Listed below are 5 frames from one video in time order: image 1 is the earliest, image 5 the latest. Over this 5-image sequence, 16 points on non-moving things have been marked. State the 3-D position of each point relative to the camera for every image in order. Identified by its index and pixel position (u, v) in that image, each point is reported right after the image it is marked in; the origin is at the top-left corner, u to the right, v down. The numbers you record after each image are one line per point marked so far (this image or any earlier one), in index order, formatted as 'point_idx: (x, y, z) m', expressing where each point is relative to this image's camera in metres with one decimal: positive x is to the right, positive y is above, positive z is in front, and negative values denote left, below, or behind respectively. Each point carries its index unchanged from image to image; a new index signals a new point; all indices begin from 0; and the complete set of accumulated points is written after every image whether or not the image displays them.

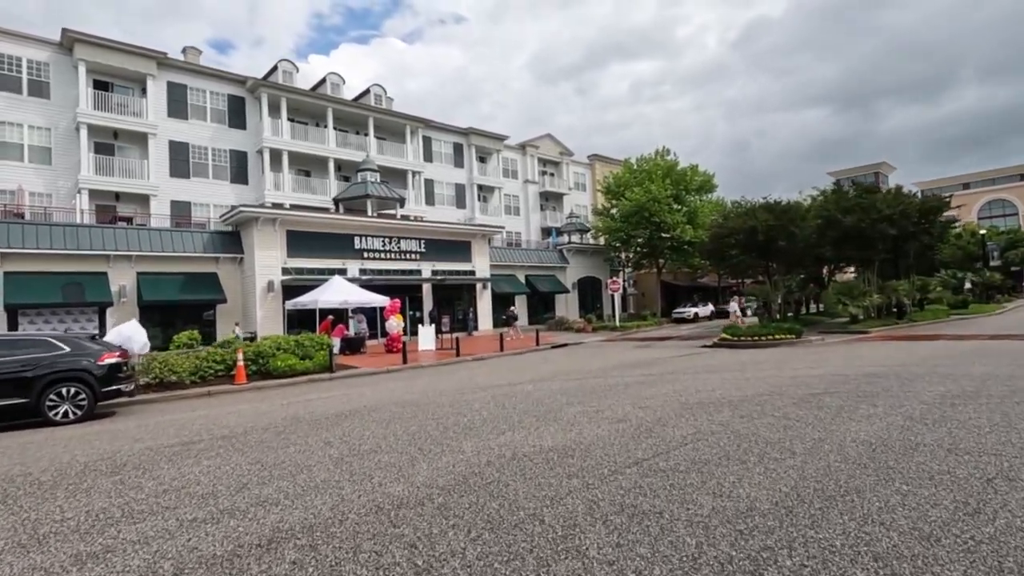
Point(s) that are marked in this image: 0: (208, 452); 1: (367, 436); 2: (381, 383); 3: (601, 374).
0: (-3.6, -1.9, +6.4) m
1: (-1.8, -1.8, +6.6) m
2: (-3.2, -2.3, +13.2) m
3: (+1.9, -1.9, +11.7) m
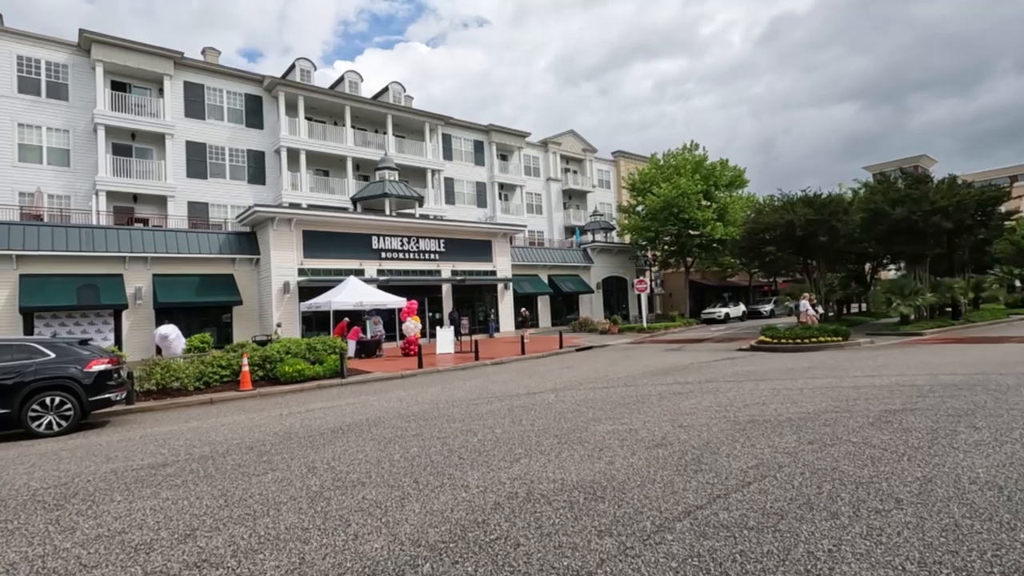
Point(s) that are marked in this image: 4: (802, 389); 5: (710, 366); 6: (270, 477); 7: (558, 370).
0: (-3.4, -1.9, +5.5) m
1: (-1.6, -1.8, +5.6) m
2: (-2.8, -2.3, +12.3) m
3: (+2.3, -1.8, +10.6) m
4: (+4.5, -1.6, +8.3) m
5: (+4.7, -1.9, +12.9) m
6: (-2.4, -1.9, +5.3) m
7: (+1.2, -2.2, +14.2) m
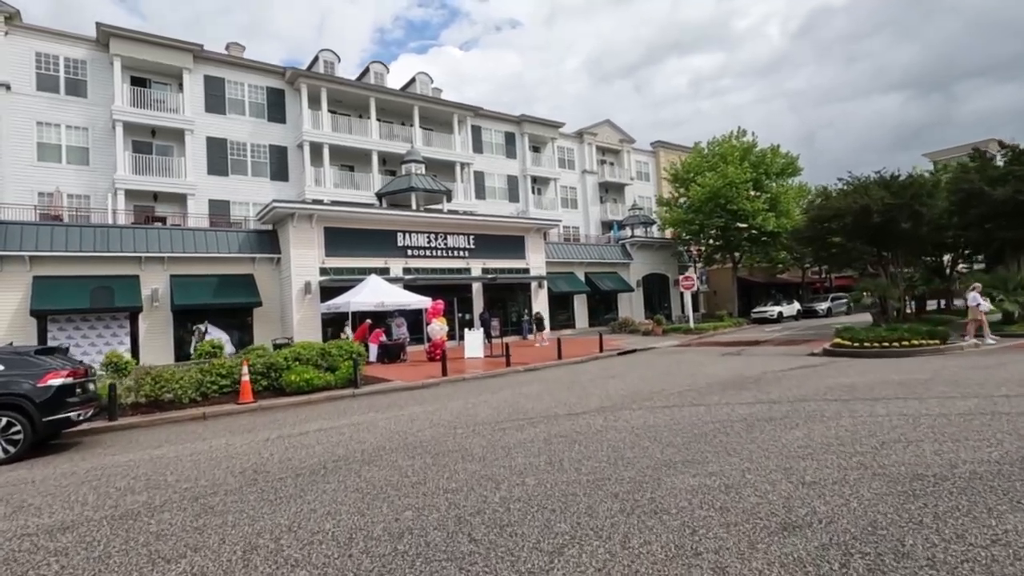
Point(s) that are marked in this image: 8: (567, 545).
0: (-3.2, -1.9, +3.7) m
1: (-1.3, -1.7, +3.8) m
2: (-2.1, -2.3, +10.5) m
3: (+2.9, -1.7, +8.5) m
4: (+4.9, -1.4, +6.1) m
5: (+5.5, -1.7, +10.6) m
6: (-2.1, -1.8, +3.5) m
7: (+2.0, -2.1, +12.2) m
8: (+0.4, -1.6, +3.4) m
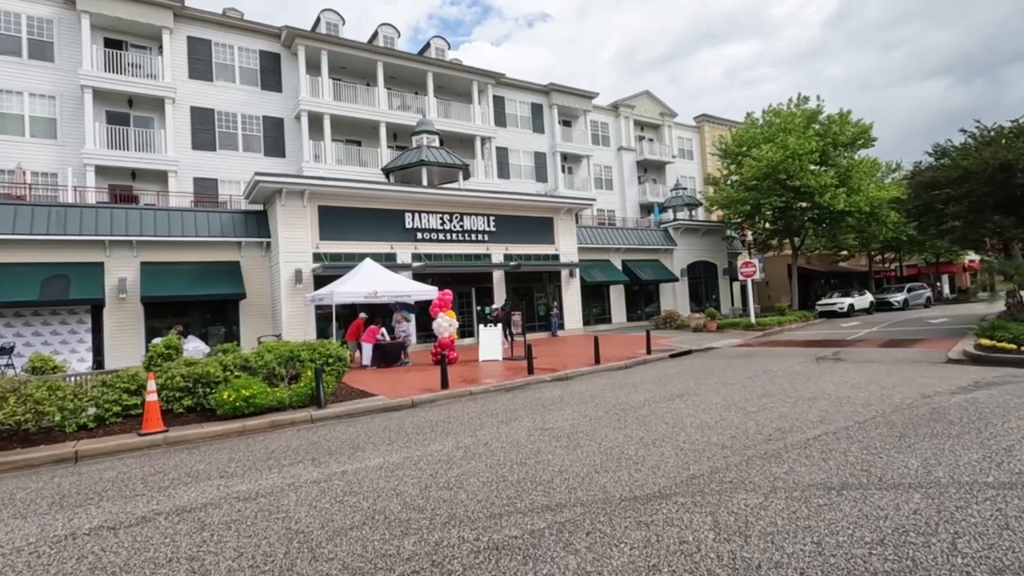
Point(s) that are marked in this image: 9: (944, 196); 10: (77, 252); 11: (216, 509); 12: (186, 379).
0: (-3.3, -1.7, 0.0) m
1: (-1.5, -1.5, 0.0) m
2: (-1.9, -2.0, +6.7) m
3: (+3.0, -1.4, +4.4) m
4: (+4.9, -1.2, +1.9) m
5: (+5.7, -1.4, +6.4) m
6: (-2.3, -1.6, -0.3) m
7: (+2.3, -1.7, +8.2) m
8: (+0.2, -1.4, -0.5) m
9: (+13.2, +2.8, +16.4) m
10: (-14.9, +1.2, +18.5) m
11: (-2.6, -1.9, +4.7) m
12: (-5.6, -1.5, +9.2) m
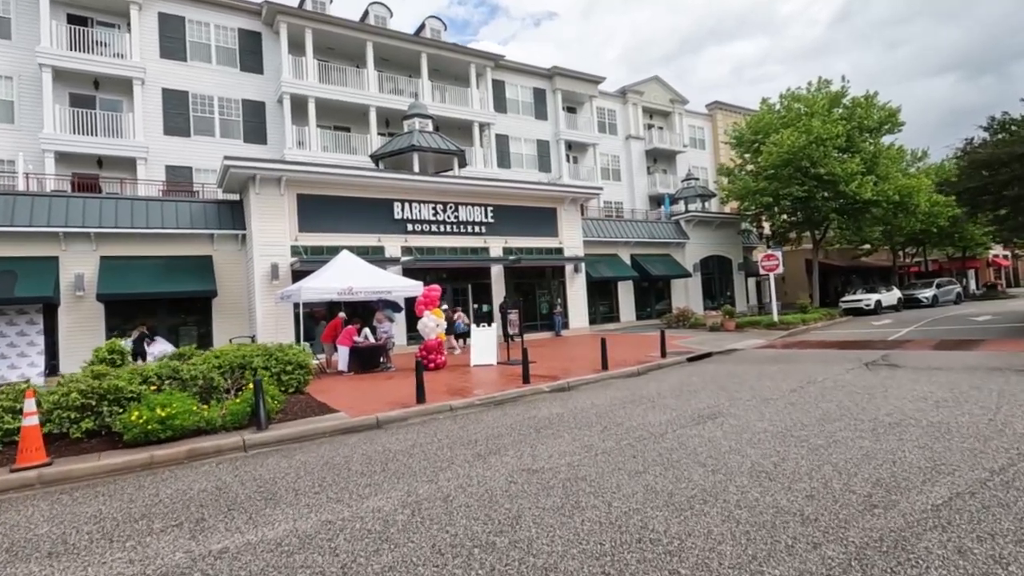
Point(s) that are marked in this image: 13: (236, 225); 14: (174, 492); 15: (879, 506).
0: (-3.6, -1.6, -1.9) m
1: (-1.8, -1.4, -1.9) m
2: (-2.1, -1.9, +4.8) m
3: (+2.7, -1.3, +2.5) m
4: (+4.6, -1.1, -0.1) m
5: (+5.4, -1.3, +4.4) m
6: (-2.6, -1.5, -2.2) m
7: (+2.1, -1.6, +6.2) m
8: (-0.2, -1.3, -2.5) m
9: (+13.0, +3.0, +14.3) m
10: (-15.0, +1.3, +16.7) m
11: (-2.8, -1.8, +2.8) m
12: (-5.8, -1.4, +7.4) m
13: (-9.9, +2.3, +19.3) m
14: (-3.4, -2.0, +5.3) m
15: (+2.4, -1.4, +3.6) m
